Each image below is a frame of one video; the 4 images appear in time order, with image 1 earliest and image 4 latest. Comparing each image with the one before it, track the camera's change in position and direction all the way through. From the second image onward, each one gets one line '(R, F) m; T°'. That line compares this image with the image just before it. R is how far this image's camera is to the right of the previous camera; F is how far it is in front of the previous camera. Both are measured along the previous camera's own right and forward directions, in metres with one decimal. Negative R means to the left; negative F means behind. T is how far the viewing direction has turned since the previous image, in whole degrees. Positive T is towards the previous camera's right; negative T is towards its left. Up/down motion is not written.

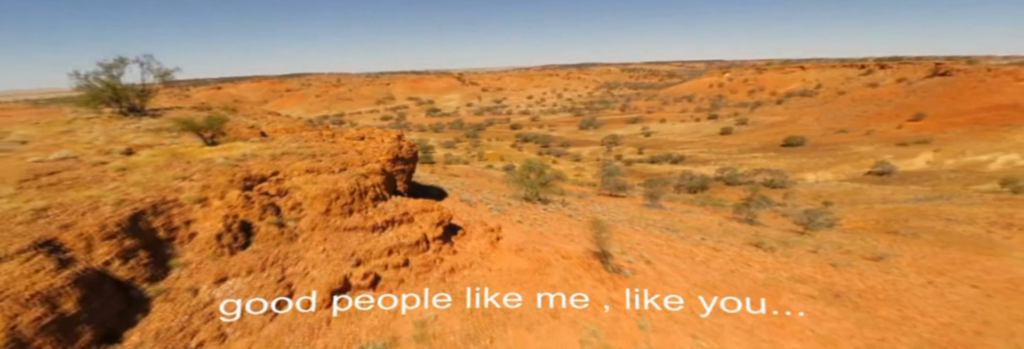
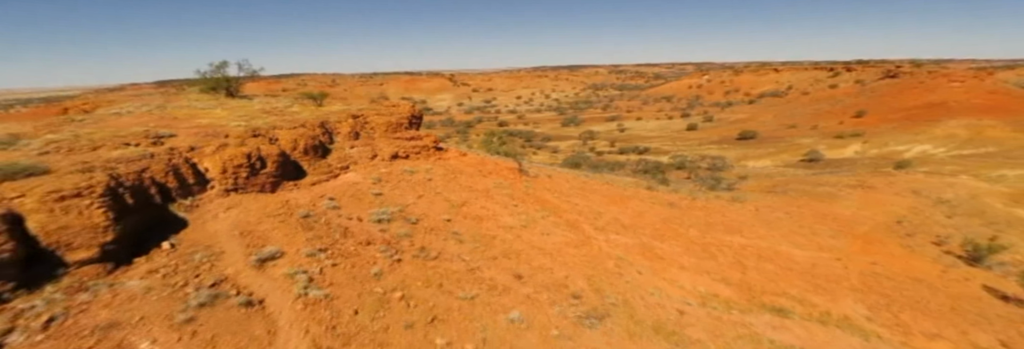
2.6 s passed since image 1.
(+0.8, -4.9) m; +1°
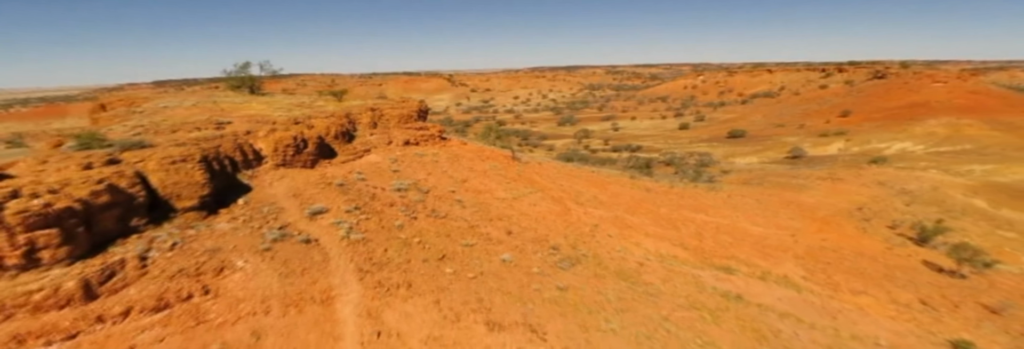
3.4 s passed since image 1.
(+0.1, -1.6) m; 0°
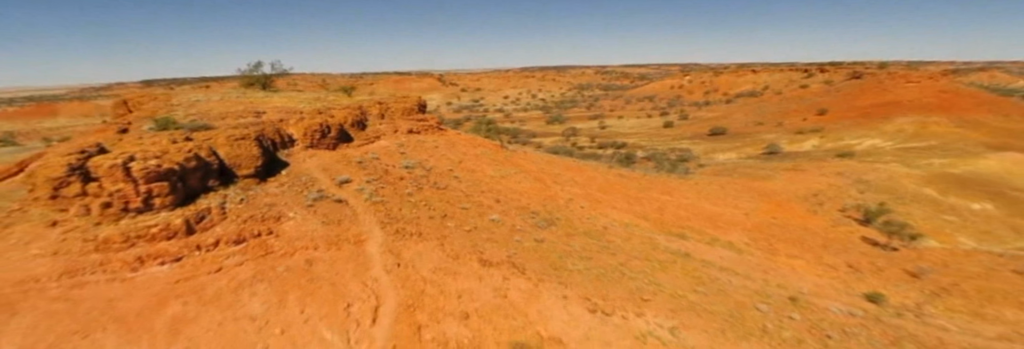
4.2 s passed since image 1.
(+0.1, -1.7) m; +1°
